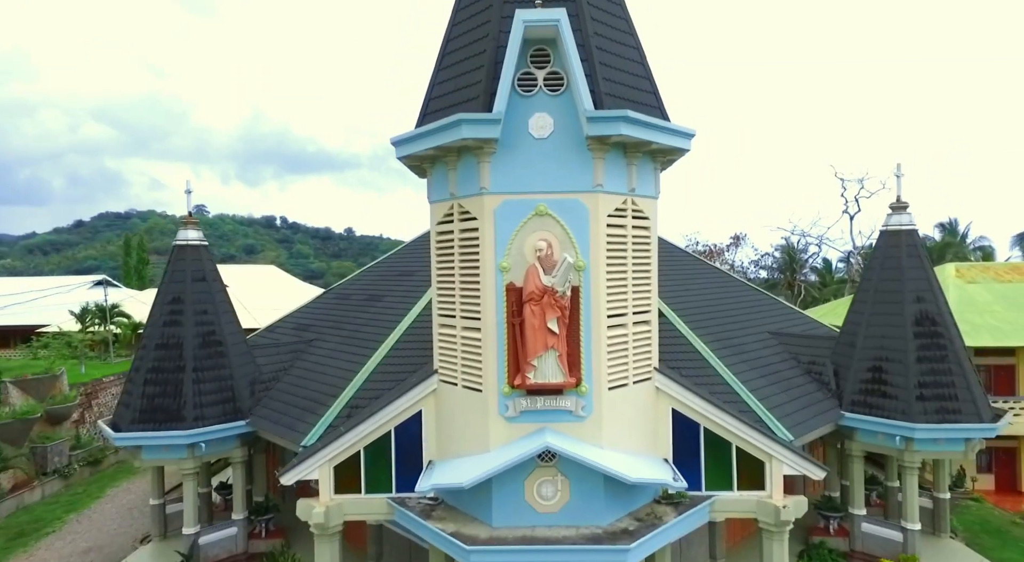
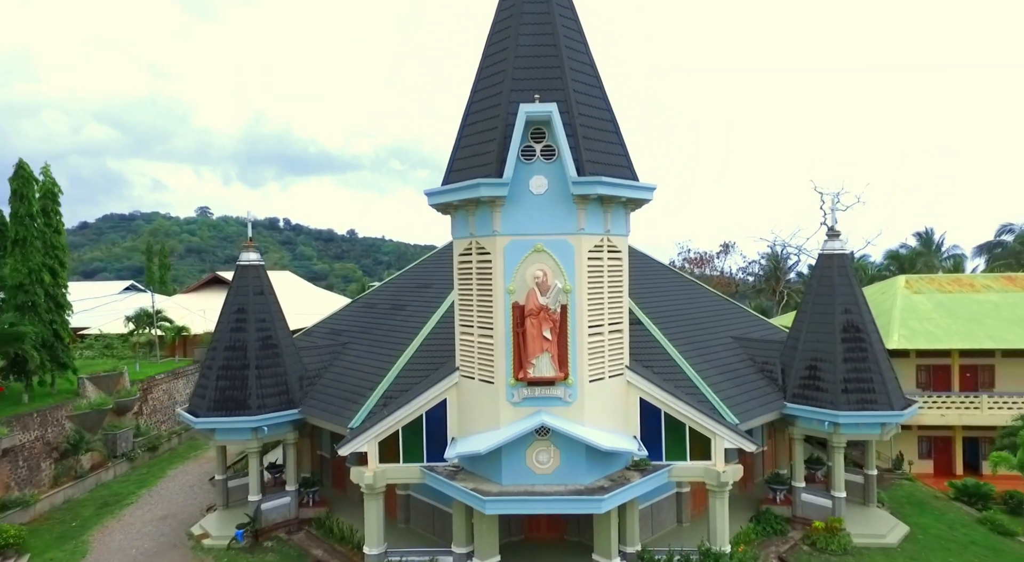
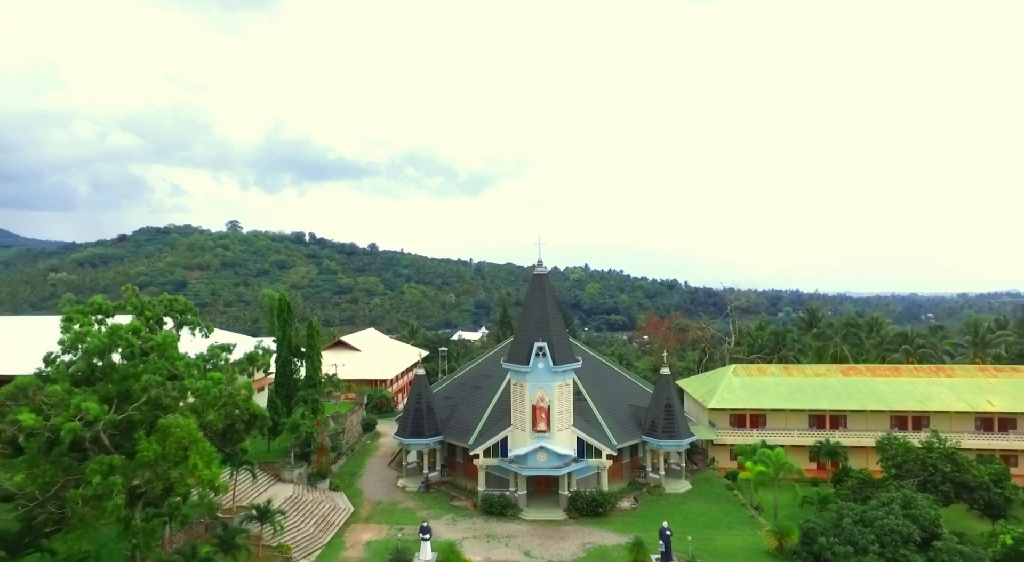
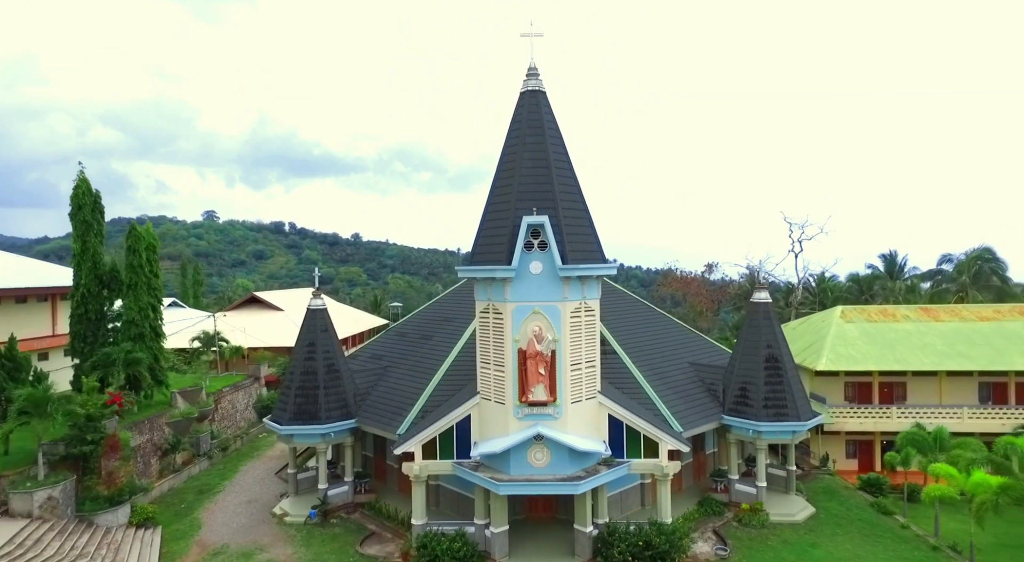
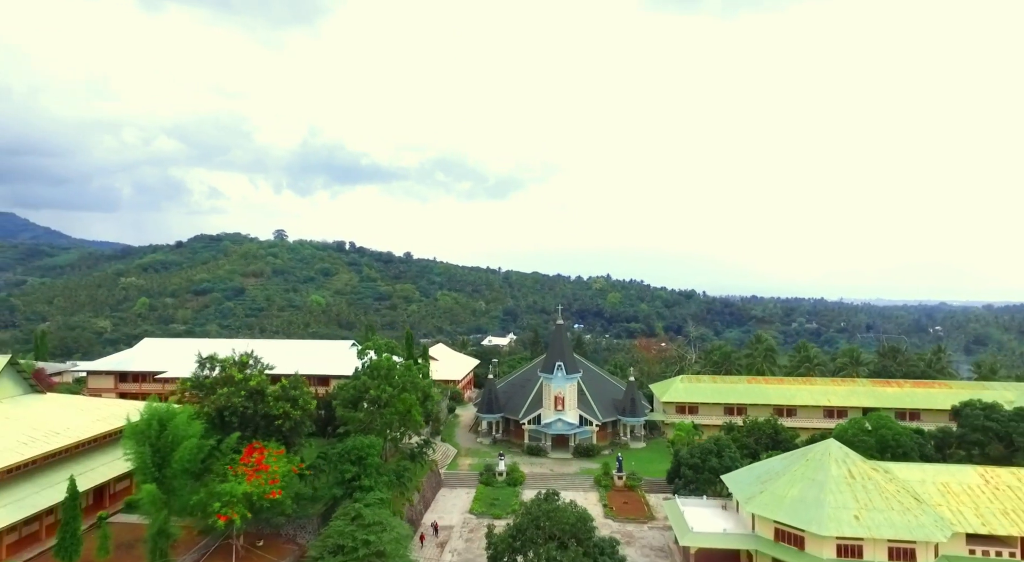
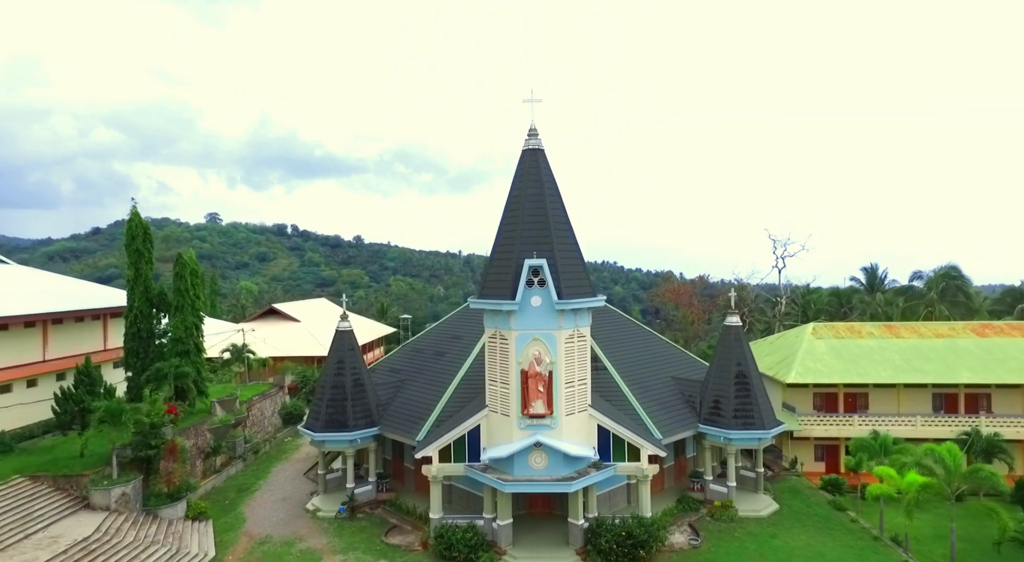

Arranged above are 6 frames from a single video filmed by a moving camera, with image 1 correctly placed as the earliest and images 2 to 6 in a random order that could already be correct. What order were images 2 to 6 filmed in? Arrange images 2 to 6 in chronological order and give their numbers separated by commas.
2, 4, 6, 3, 5
